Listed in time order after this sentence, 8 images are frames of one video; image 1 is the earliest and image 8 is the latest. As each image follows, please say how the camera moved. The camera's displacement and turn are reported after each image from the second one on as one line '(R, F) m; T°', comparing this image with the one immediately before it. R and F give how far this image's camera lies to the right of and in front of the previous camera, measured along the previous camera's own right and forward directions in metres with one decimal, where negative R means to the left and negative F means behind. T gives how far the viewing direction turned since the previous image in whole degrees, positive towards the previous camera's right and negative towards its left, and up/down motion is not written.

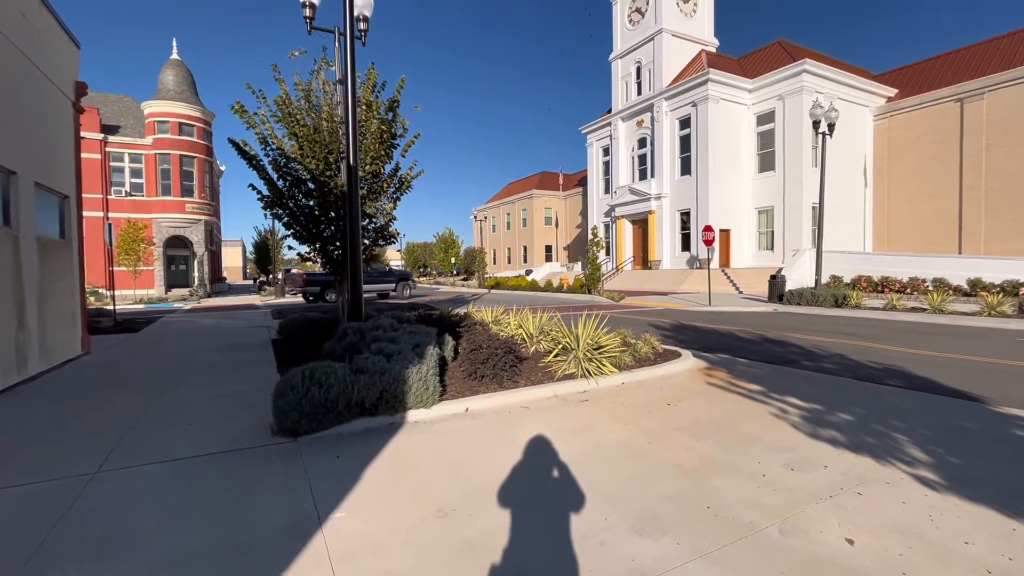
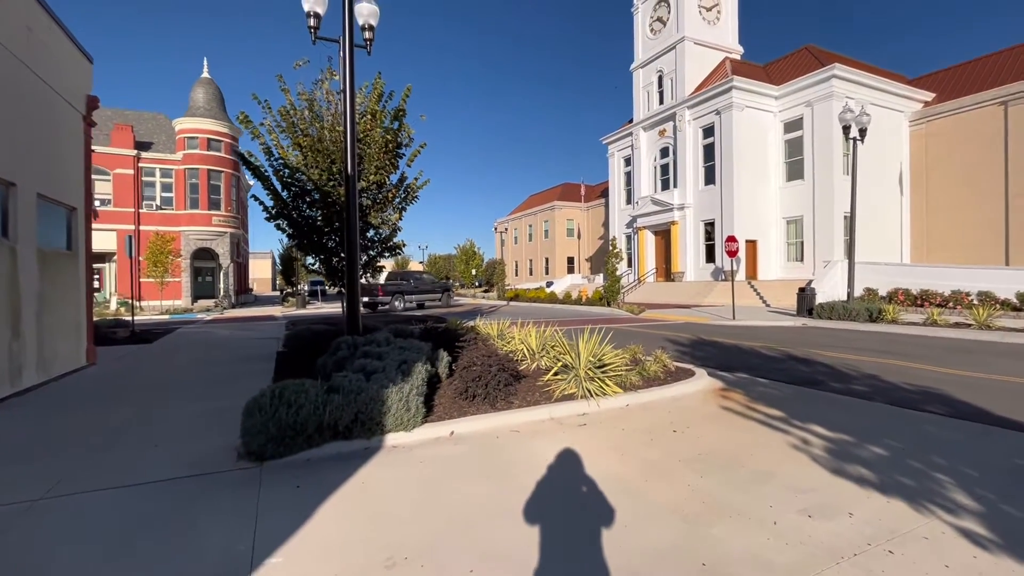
(+0.3, +0.4) m; -3°
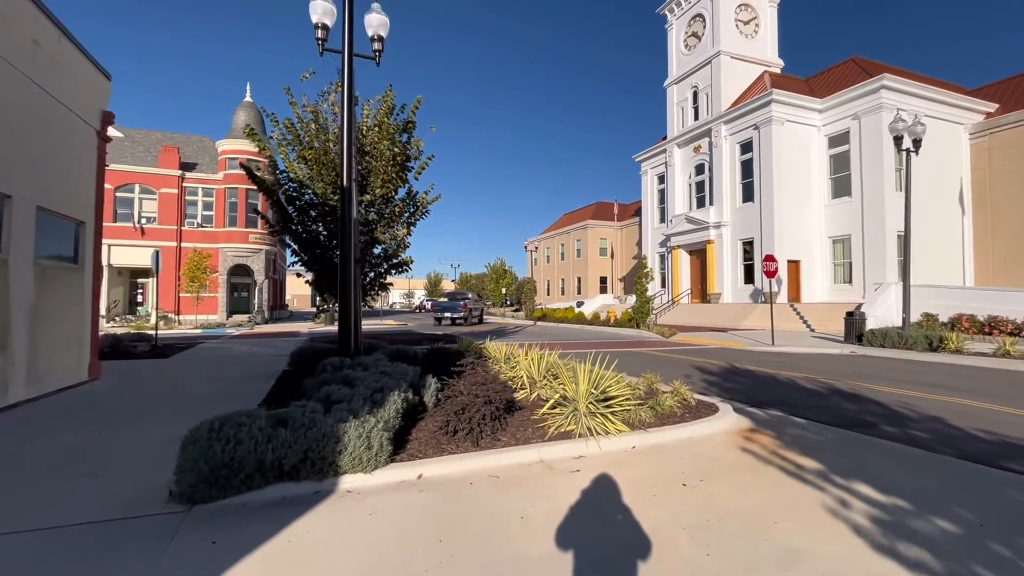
(+0.5, +0.6) m; -4°
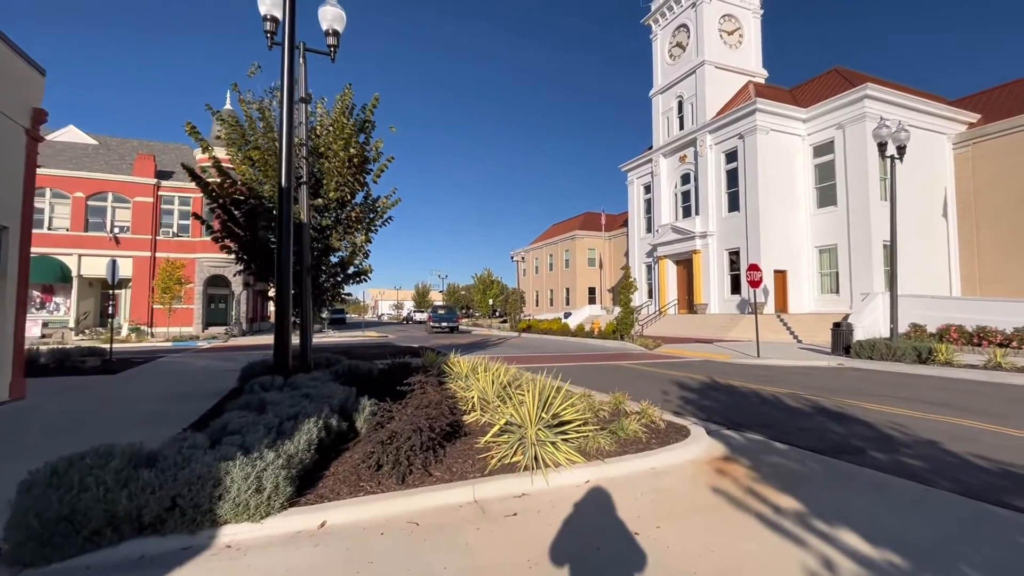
(+0.5, +0.6) m; +1°
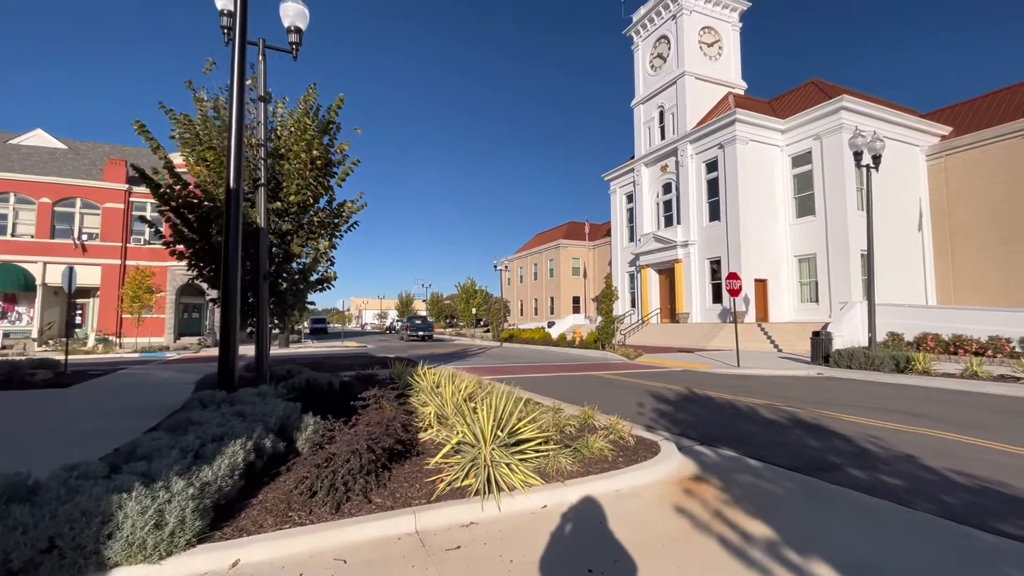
(+0.3, +0.3) m; +2°
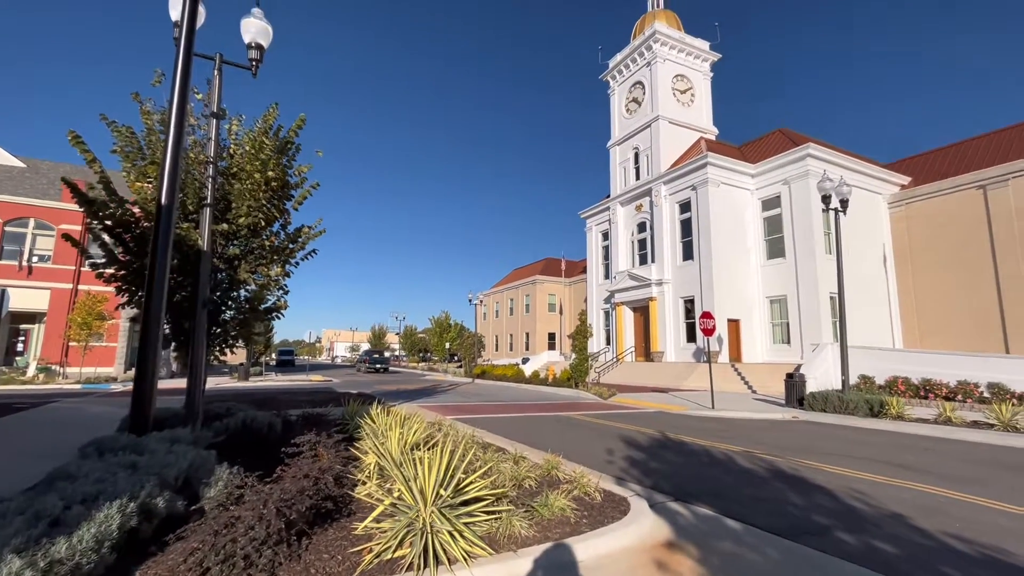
(+0.2, +0.5) m; +3°
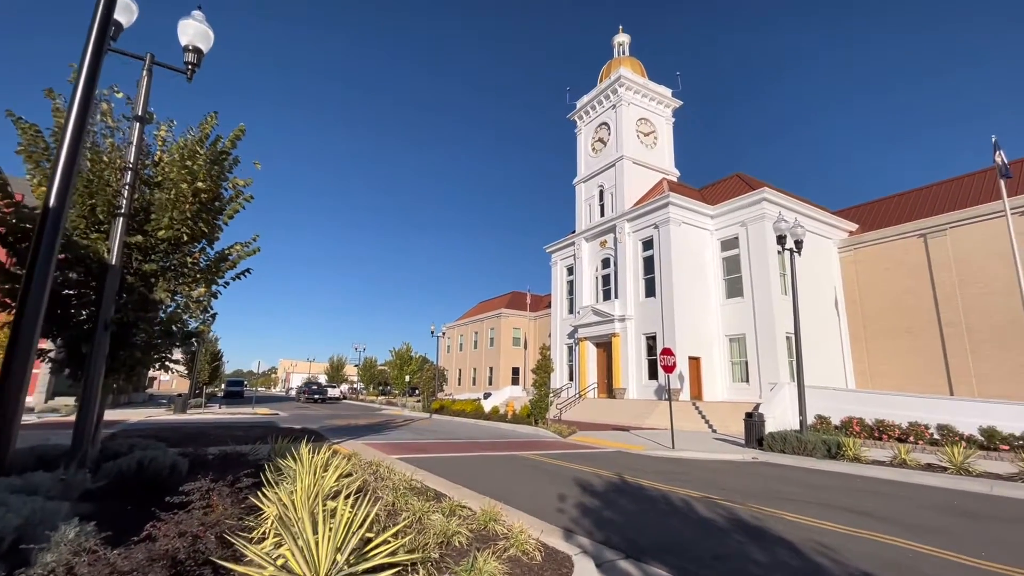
(+0.3, +0.5) m; +4°
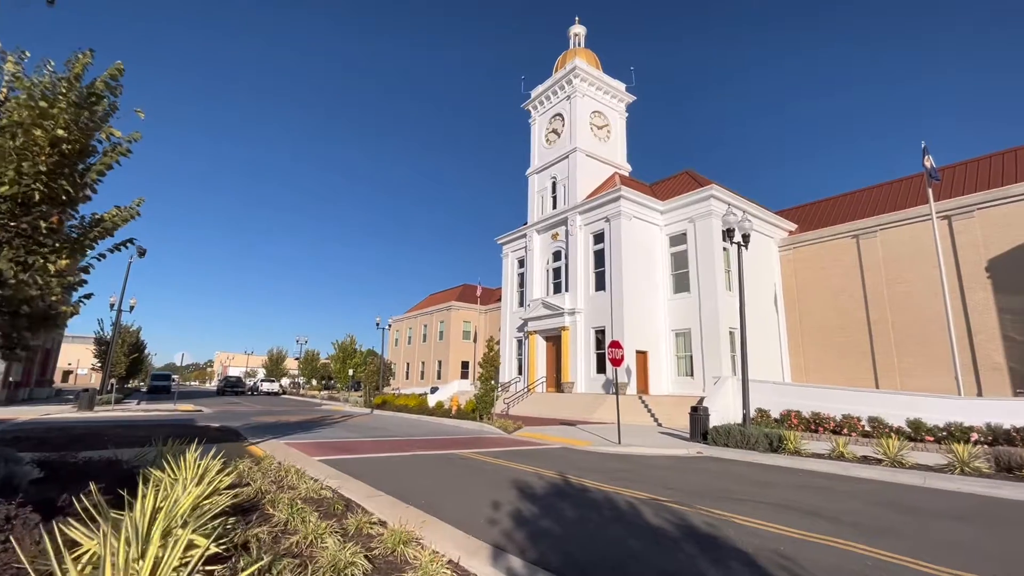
(+0.3, +0.8) m; +6°
